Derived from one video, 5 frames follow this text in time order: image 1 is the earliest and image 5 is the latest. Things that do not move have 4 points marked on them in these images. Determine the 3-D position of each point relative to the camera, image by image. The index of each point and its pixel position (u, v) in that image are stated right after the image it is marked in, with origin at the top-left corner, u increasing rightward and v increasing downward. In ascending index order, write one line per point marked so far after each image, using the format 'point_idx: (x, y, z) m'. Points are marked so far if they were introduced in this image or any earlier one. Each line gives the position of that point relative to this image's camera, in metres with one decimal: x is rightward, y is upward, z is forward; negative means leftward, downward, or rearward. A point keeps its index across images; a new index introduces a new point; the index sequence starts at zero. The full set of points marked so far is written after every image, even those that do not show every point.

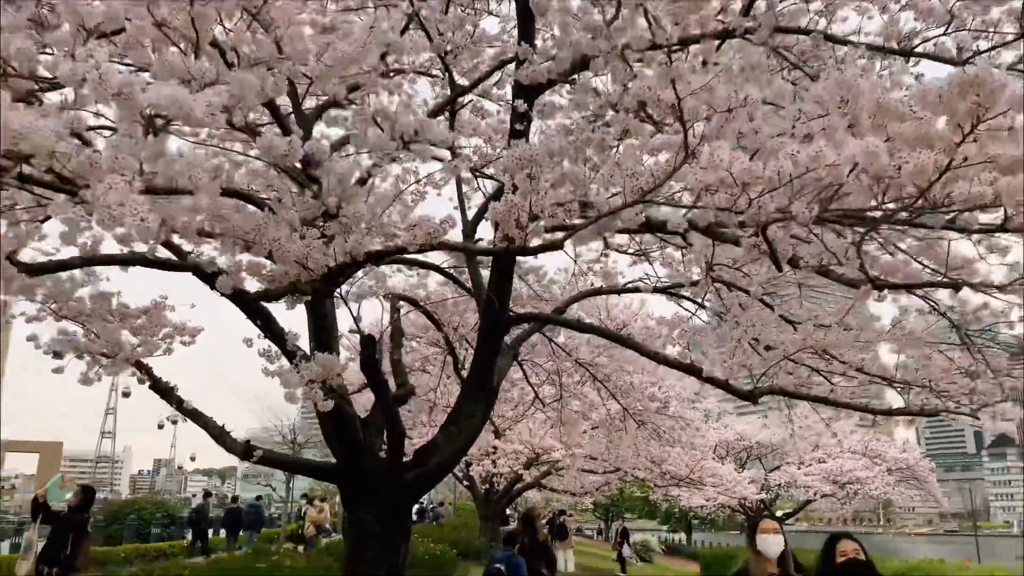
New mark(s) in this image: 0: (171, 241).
0: (-2.2, +0.3, +5.1) m
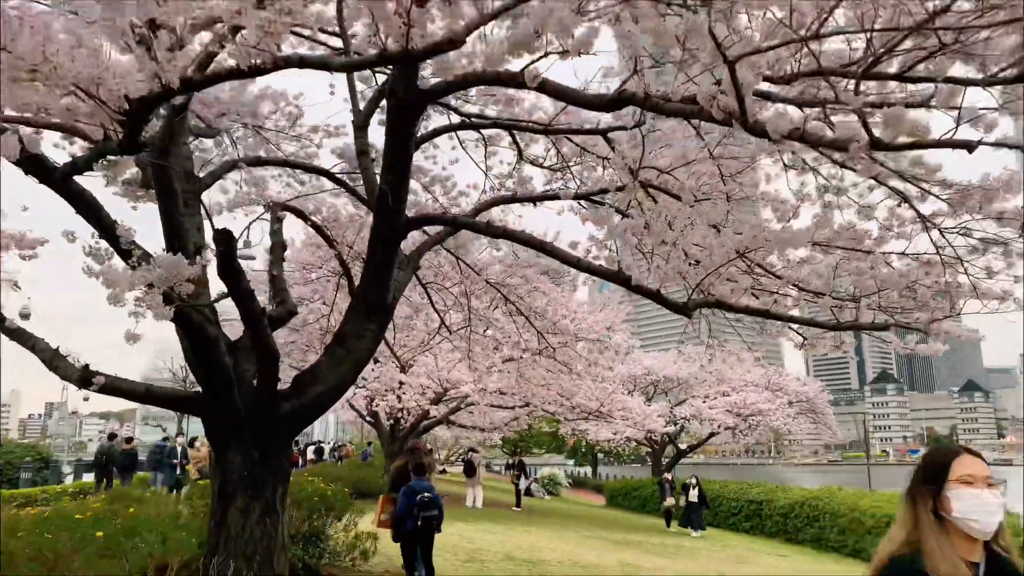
0: (-2.8, +0.9, +4.0) m
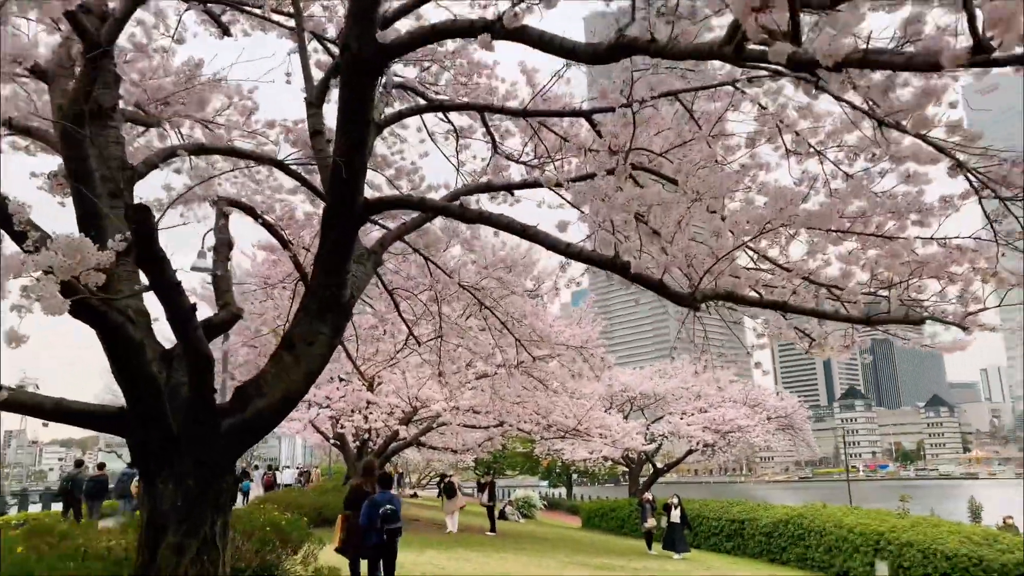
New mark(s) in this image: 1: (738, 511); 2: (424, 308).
0: (-2.9, +0.9, +3.2) m
1: (+5.2, -5.1, +18.2) m
2: (-0.9, -0.2, +7.8) m
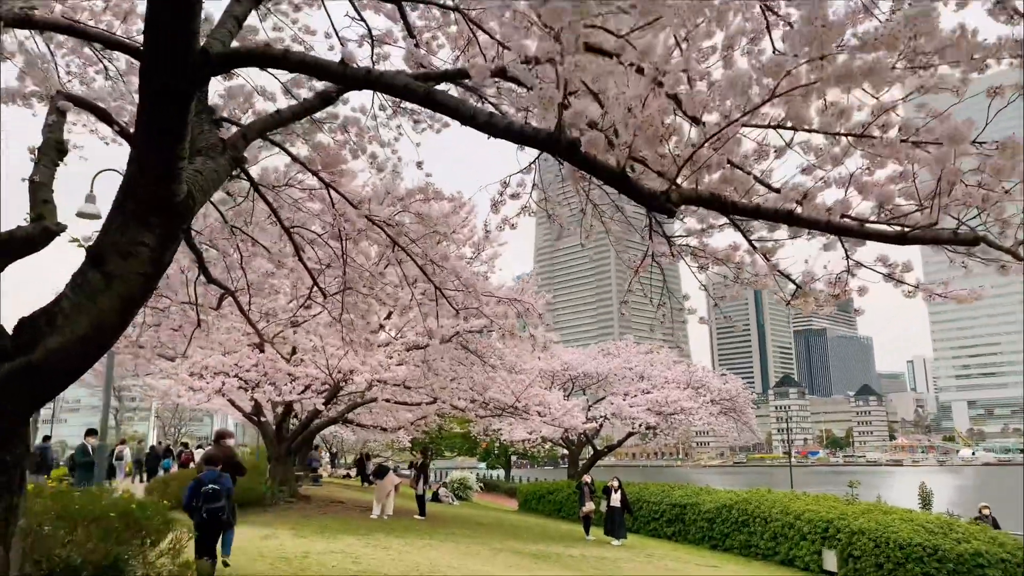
0: (-3.1, +1.4, +1.8) m
1: (+3.7, -4.6, +17.4) m
2: (-1.5, +0.3, +6.5) m
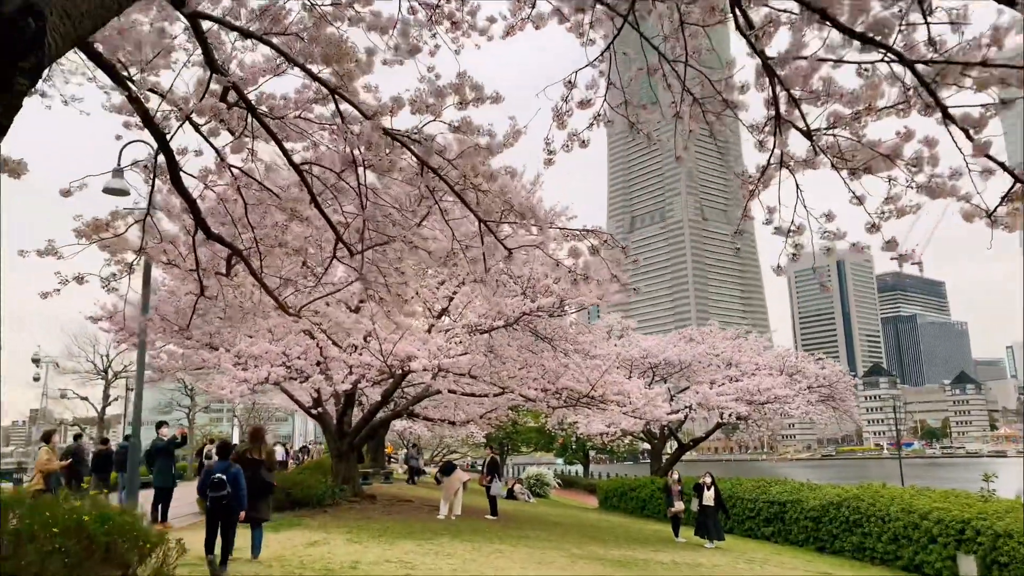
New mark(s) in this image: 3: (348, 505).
0: (-3.1, +1.6, +0.8) m
1: (+5.3, -4.0, +15.7) m
2: (-1.0, +0.6, +5.3) m
3: (-2.9, -3.8, +13.9) m
